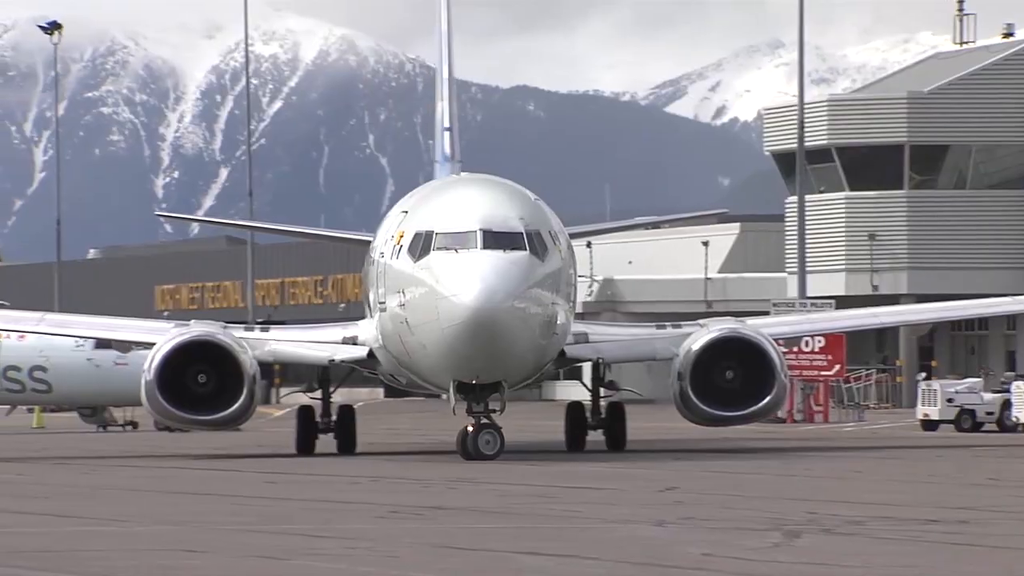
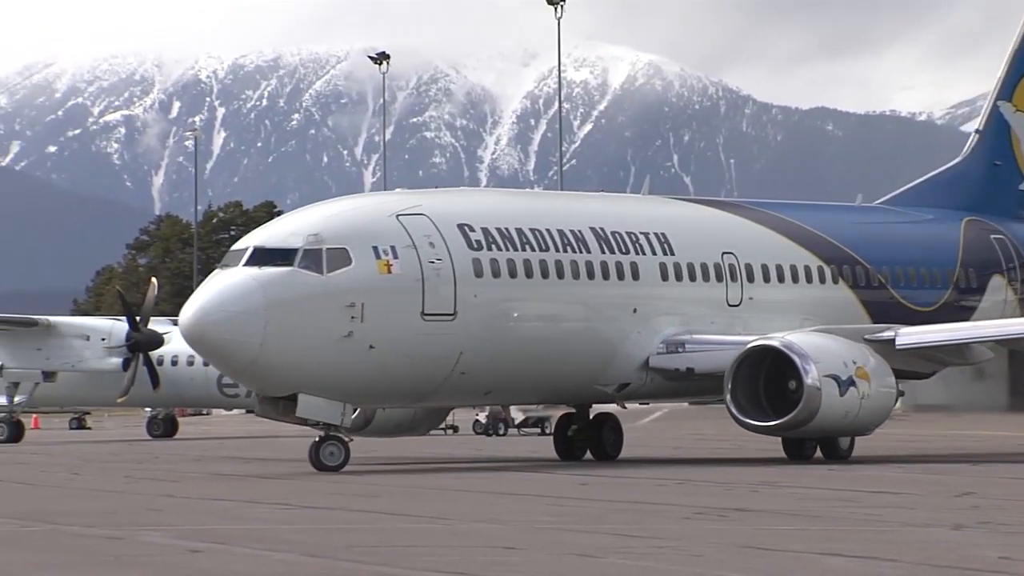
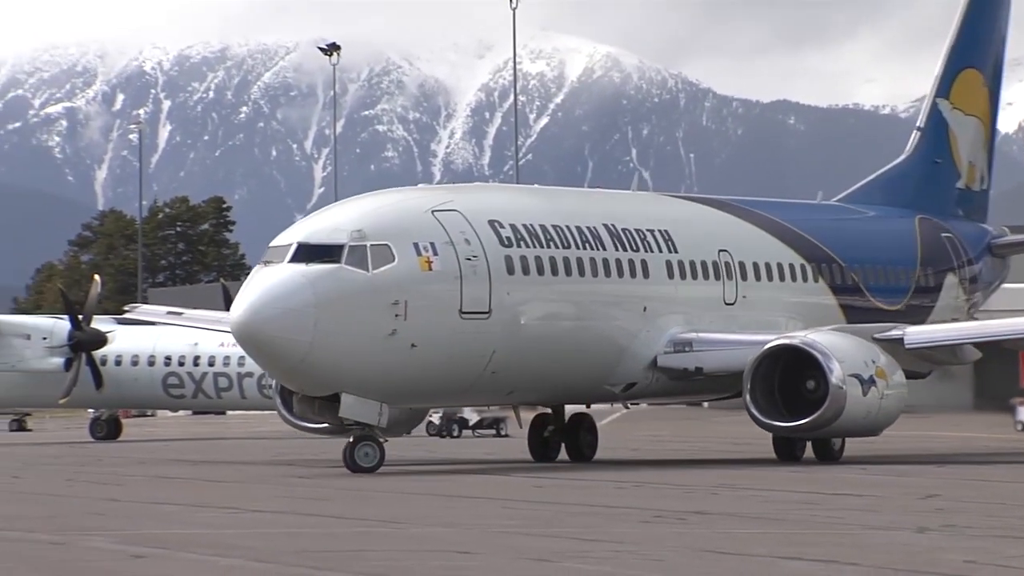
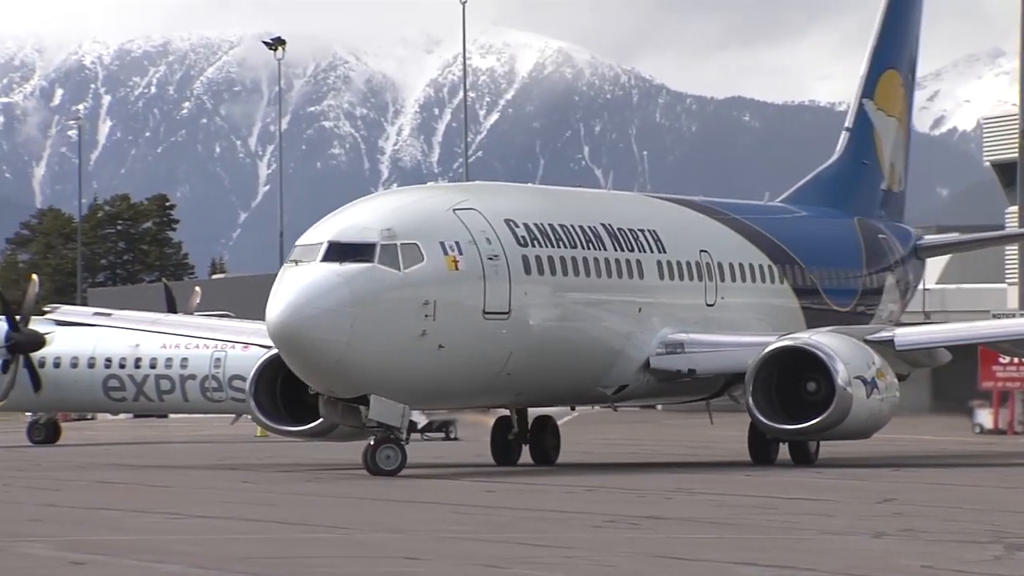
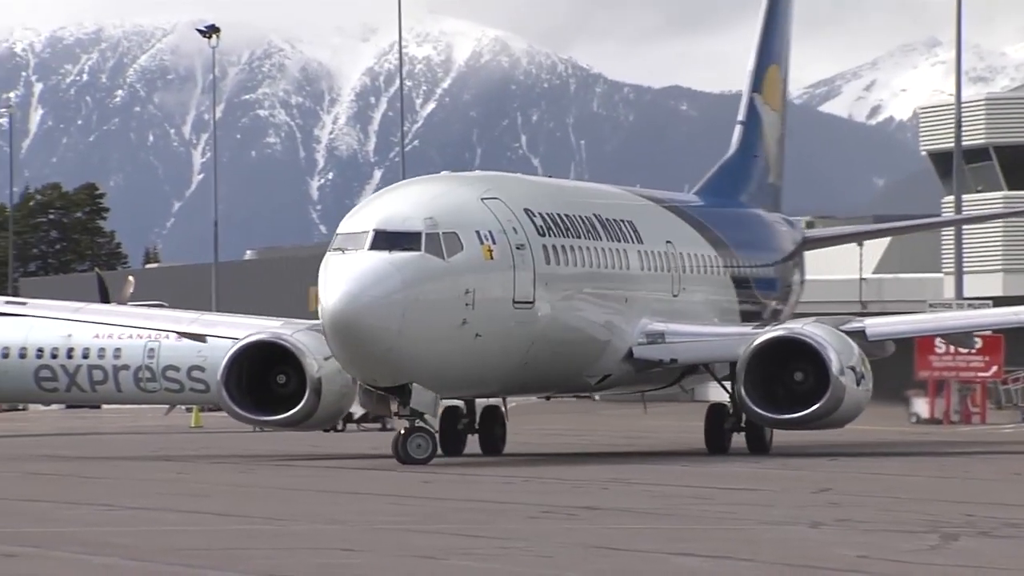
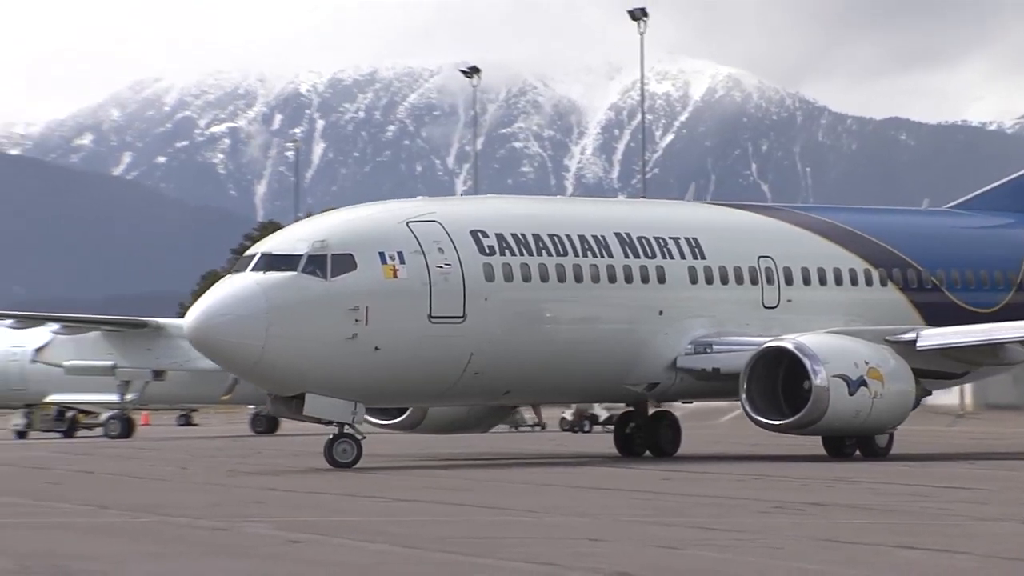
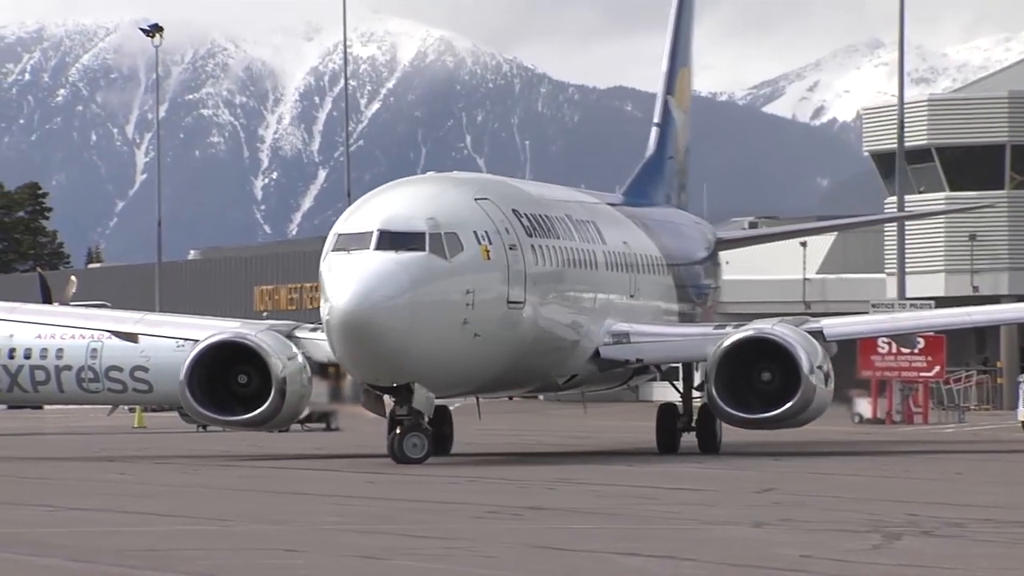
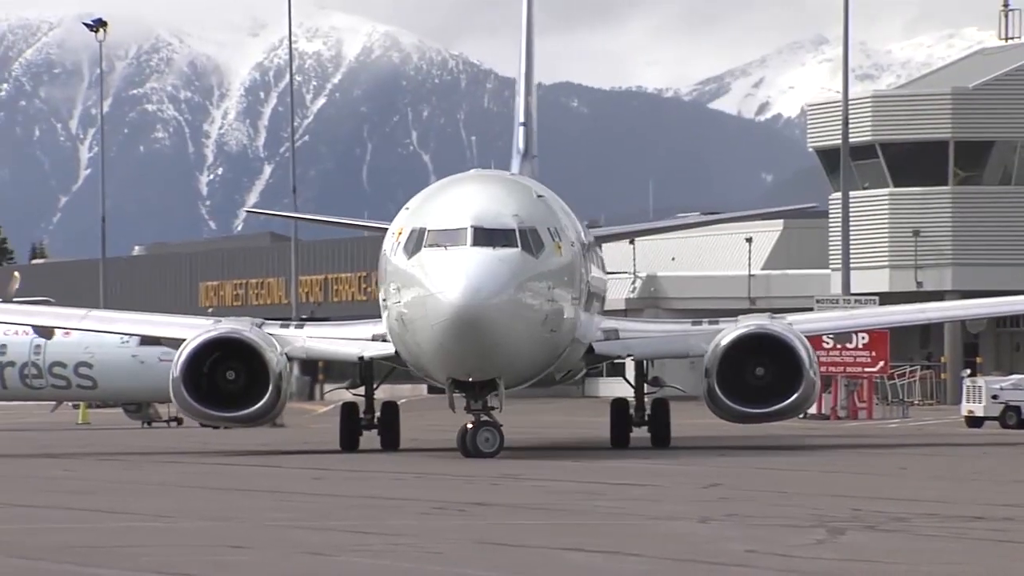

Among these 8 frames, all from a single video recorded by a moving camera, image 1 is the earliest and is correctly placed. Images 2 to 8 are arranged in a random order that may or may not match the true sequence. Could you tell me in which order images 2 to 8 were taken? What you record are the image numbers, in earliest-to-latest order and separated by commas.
8, 7, 5, 4, 3, 2, 6
